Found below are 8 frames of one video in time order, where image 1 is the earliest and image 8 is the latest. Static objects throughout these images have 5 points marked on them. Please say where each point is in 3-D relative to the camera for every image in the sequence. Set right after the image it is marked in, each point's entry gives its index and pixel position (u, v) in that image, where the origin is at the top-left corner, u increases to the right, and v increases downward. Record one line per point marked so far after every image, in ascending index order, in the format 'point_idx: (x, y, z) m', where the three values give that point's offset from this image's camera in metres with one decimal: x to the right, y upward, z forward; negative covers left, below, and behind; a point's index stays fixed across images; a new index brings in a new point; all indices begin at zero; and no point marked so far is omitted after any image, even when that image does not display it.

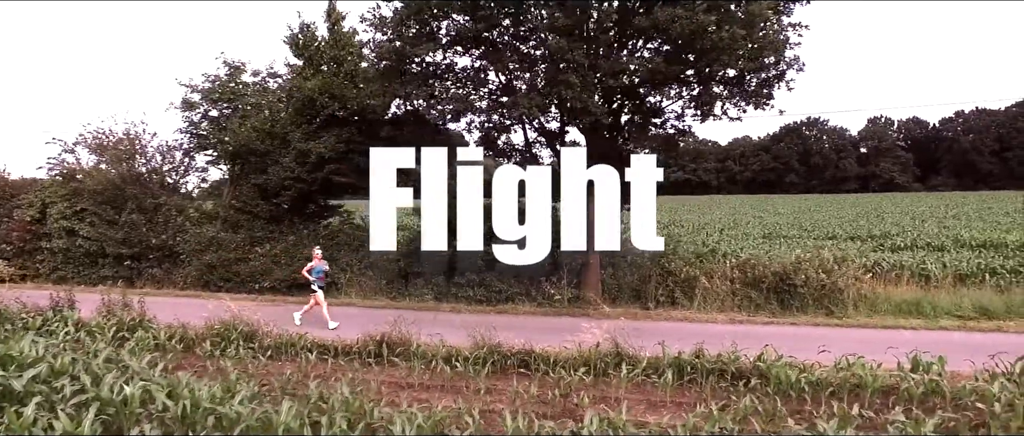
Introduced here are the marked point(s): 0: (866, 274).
0: (+8.1, -1.3, +11.4) m
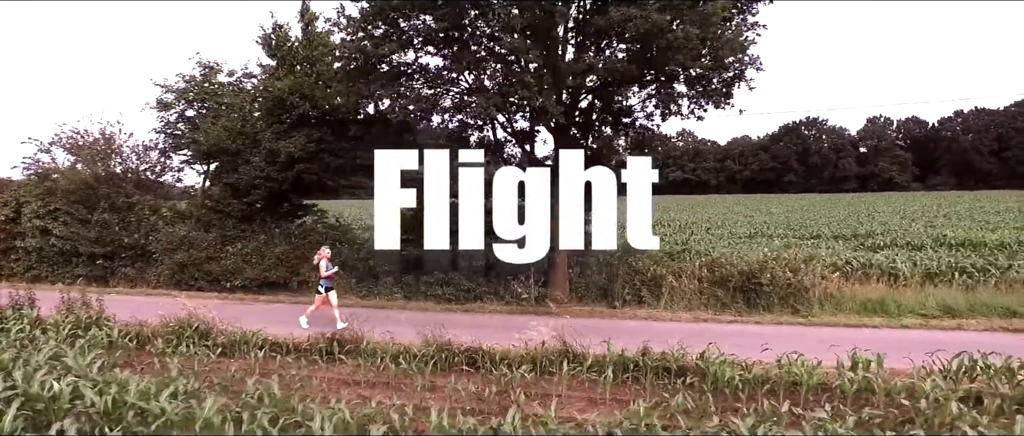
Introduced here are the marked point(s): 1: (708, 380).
0: (+7.4, -1.3, +11.4) m
1: (+2.4, -2.0, +5.9) m
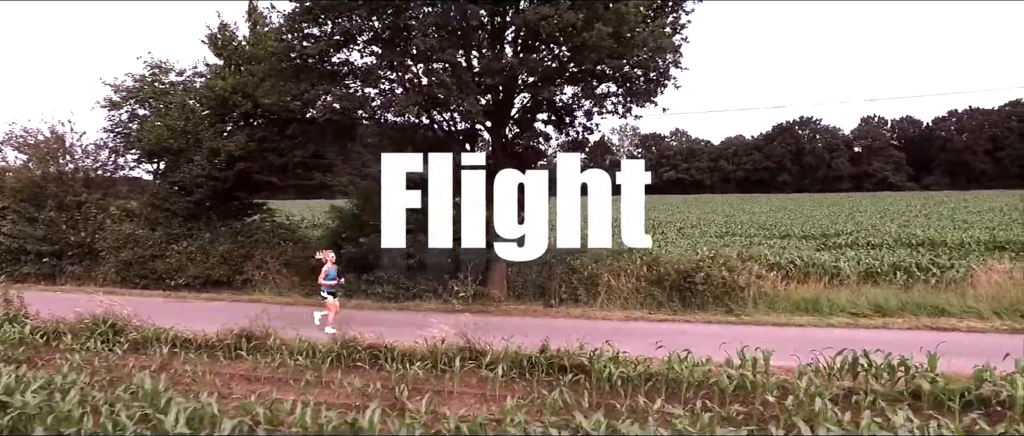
0: (+6.0, -1.3, +11.4) m
1: (+1.0, -2.0, +6.0) m
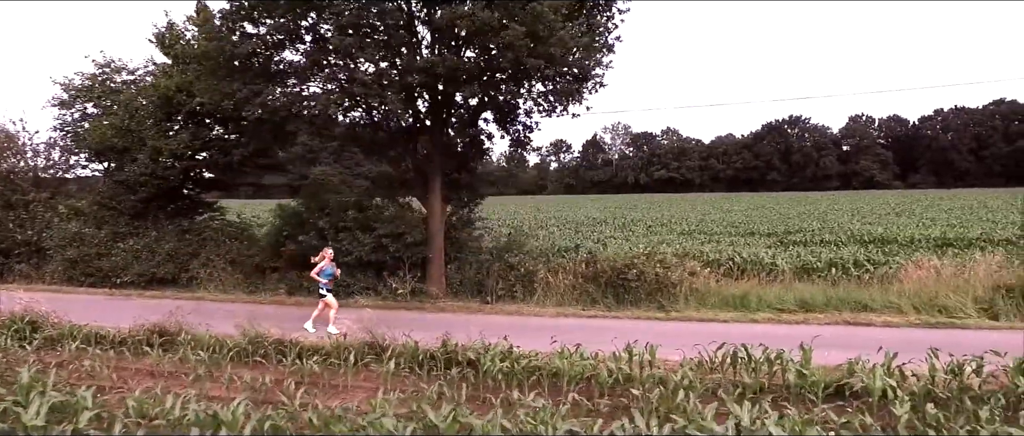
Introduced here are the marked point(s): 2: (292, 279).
0: (+4.6, -1.2, +11.6) m
1: (-0.4, -1.9, +6.1) m
2: (-5.3, -1.5, +11.8) m
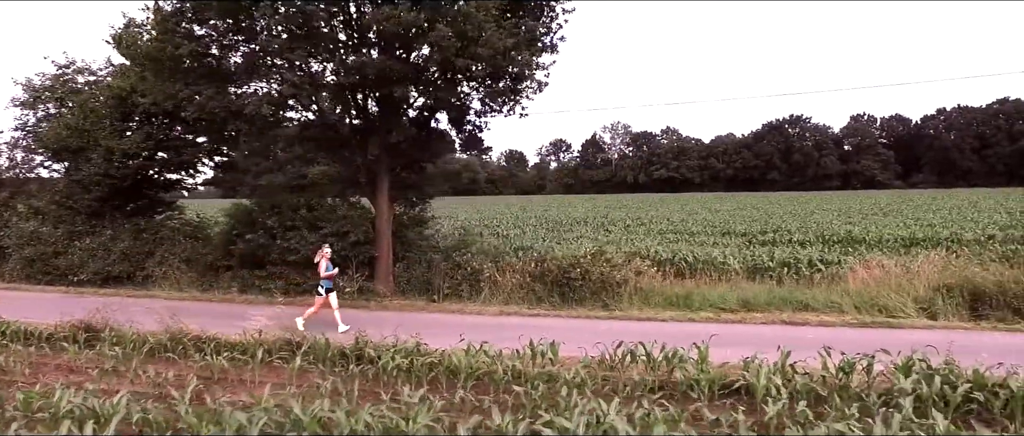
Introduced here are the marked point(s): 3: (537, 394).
0: (+3.4, -1.2, +11.6) m
1: (-1.7, -1.9, +6.2) m
2: (-6.5, -1.4, +11.8) m
3: (+0.3, -1.9, +5.4) m
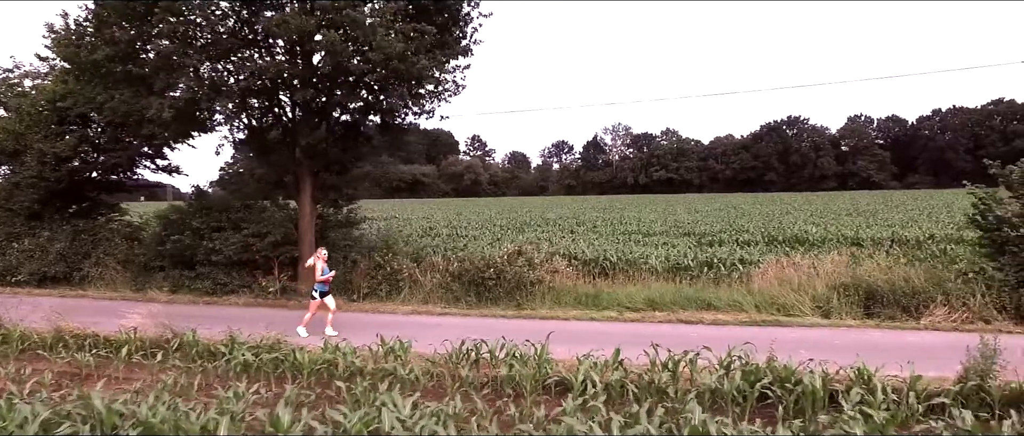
0: (+1.4, -1.2, +11.7) m
1: (-3.7, -1.9, +6.4) m
2: (-8.4, -1.5, +12.1) m
3: (-1.7, -1.9, +5.6) m
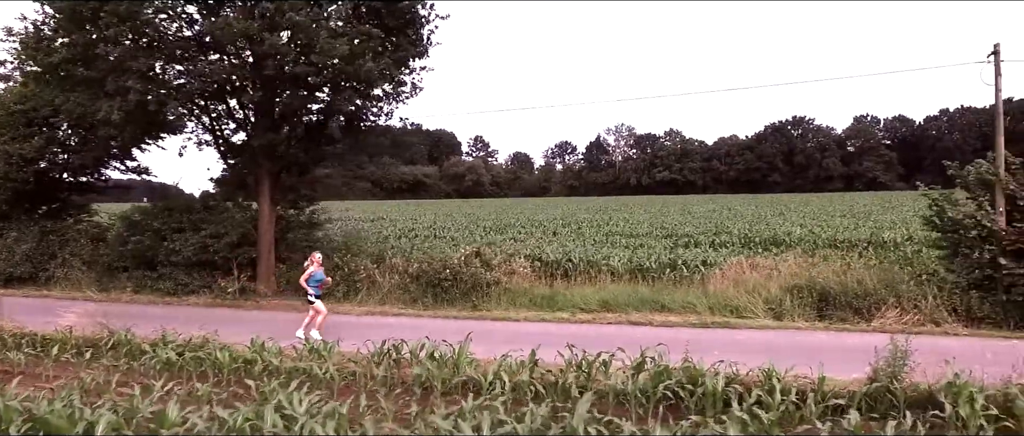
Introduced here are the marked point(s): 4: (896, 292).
0: (+0.5, -1.2, +11.7) m
1: (-4.7, -1.9, +6.4) m
2: (-9.3, -1.5, +12.2) m
3: (-2.8, -1.9, +5.6) m
4: (+7.1, -1.4, +9.0) m
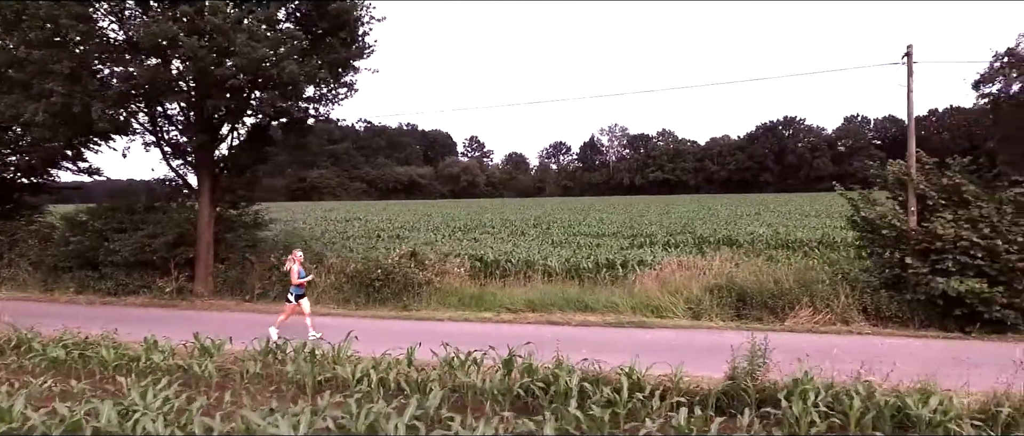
0: (-1.0, -1.2, +11.8) m
1: (-6.2, -1.9, +6.5) m
2: (-10.8, -1.5, +12.3) m
3: (-4.3, -2.0, +5.6) m
4: (+5.6, -1.4, +9.1) m
